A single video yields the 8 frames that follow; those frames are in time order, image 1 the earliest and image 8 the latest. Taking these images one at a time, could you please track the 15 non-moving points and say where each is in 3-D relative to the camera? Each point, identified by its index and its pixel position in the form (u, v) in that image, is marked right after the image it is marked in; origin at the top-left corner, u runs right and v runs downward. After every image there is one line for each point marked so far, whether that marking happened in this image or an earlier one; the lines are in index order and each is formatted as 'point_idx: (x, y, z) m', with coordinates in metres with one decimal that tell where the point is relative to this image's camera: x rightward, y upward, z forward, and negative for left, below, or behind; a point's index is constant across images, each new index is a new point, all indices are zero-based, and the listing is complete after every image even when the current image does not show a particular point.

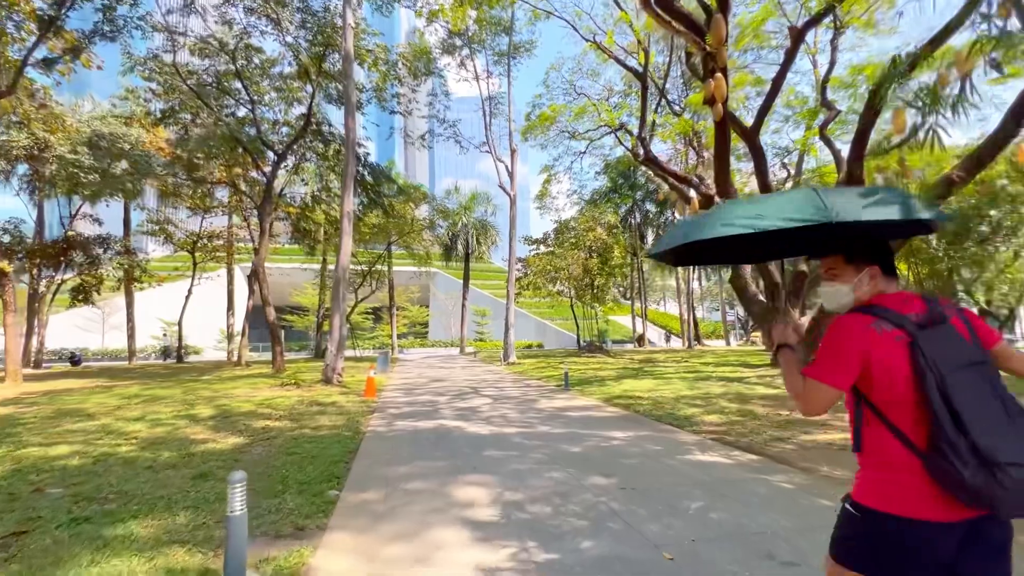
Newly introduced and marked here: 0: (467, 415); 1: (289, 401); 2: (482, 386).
0: (-0.7, -2.0, +7.6) m
1: (-4.3, -2.2, +9.2) m
2: (-0.7, -2.4, +11.6) m
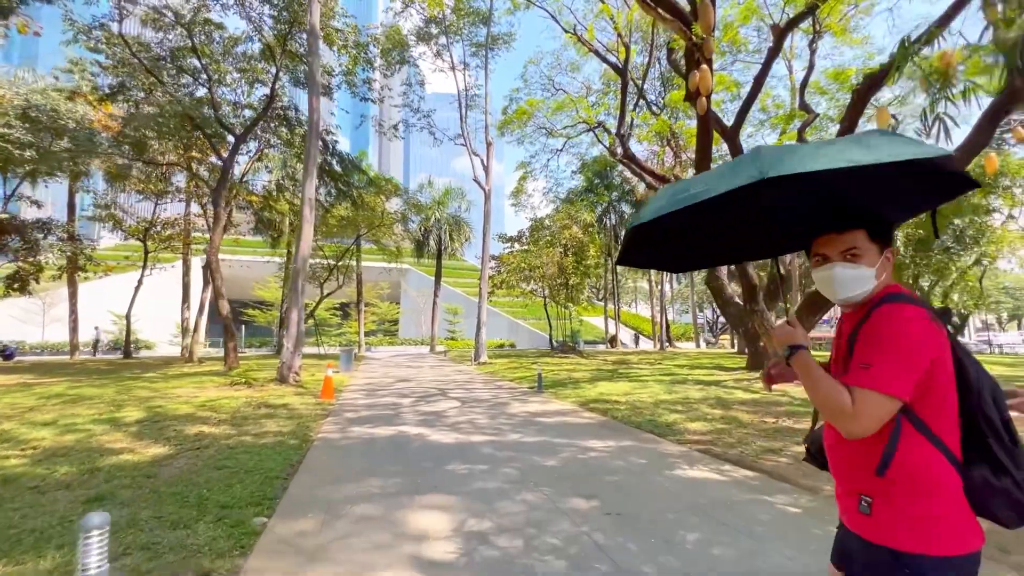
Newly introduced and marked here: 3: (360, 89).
0: (-1.2, -1.9, +7.0) m
1: (-4.9, -2.0, +8.3) m
2: (-1.4, -2.3, +10.9) m
3: (-6.4, +8.4, +20.0) m
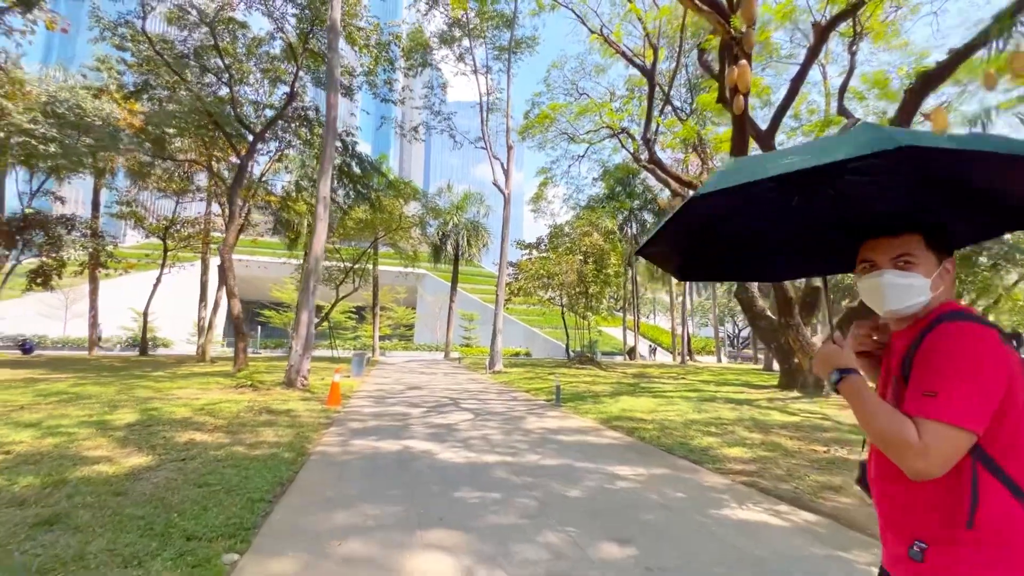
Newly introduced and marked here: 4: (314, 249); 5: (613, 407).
0: (-0.9, -2.0, +6.4) m
1: (-4.6, -2.0, +7.9) m
2: (-1.1, -2.4, +10.4) m
3: (-5.5, +8.3, +19.8) m
4: (-4.8, +1.0, +11.4) m
5: (+2.0, -2.3, +9.1) m
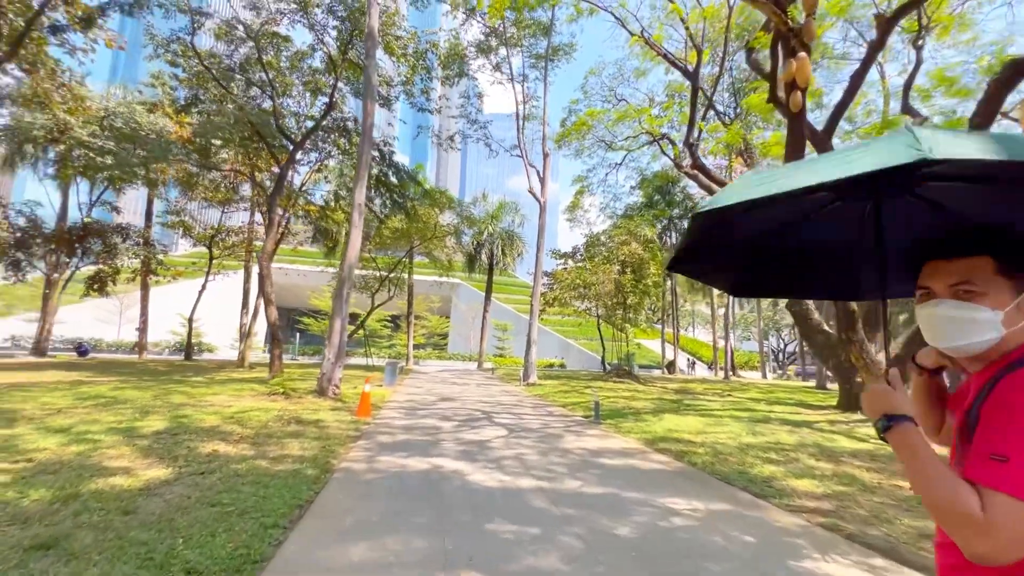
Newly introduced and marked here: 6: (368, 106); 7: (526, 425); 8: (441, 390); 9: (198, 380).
0: (-0.5, -2.1, +6.0) m
1: (-4.0, -2.1, +7.7) m
2: (-0.3, -2.6, +9.9) m
3: (-4.0, +7.9, +19.9) m
4: (-3.9, +0.8, +11.3) m
5: (+2.6, -2.5, +8.5) m
6: (-3.9, +4.9, +12.8) m
7: (+0.2, -2.4, +8.1) m
8: (-2.2, -3.1, +14.4) m
9: (-8.4, -2.4, +12.6) m
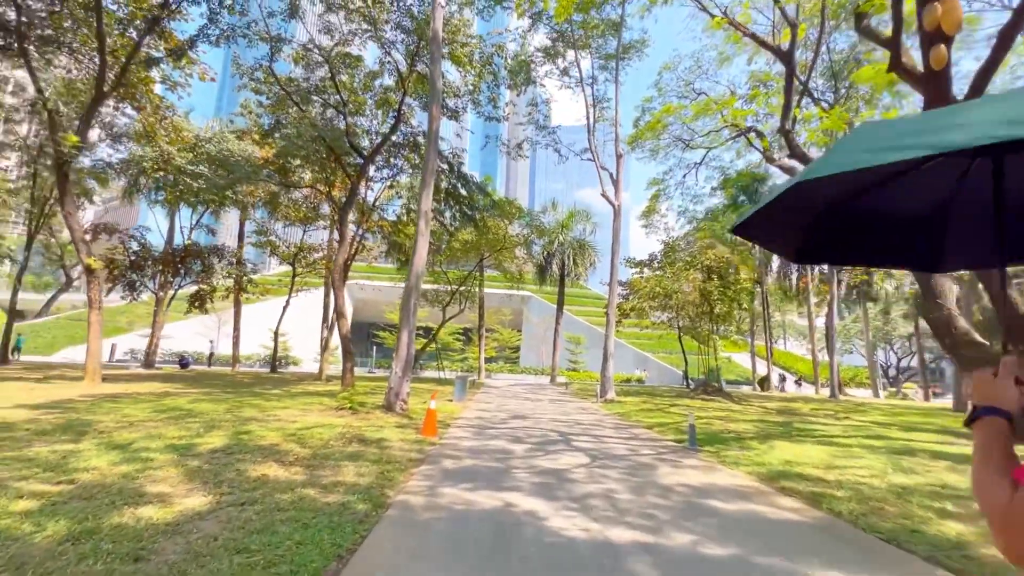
0: (+0.4, -2.1, +5.0) m
1: (-2.8, -2.2, +7.3) m
2: (+1.2, -2.7, +8.9) m
3: (-1.1, +7.5, +19.6) m
4: (-2.2, +0.5, +10.9) m
5: (+3.9, -2.5, +7.1) m
6: (-2.0, +4.6, +12.5) m
7: (+1.4, -2.4, +7.0) m
8: (0.0, -3.4, +13.5) m
9: (-6.4, -2.8, +12.8) m
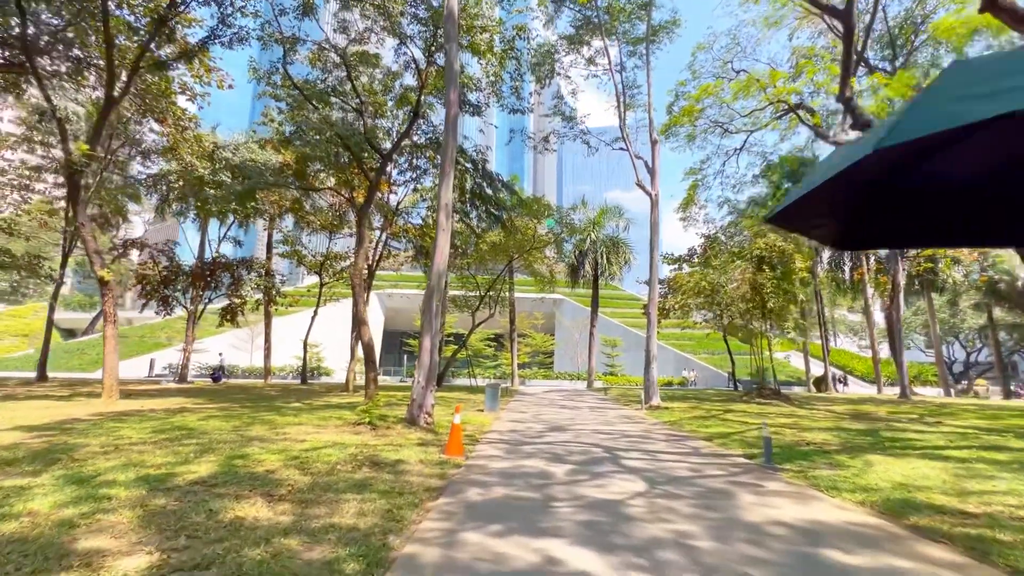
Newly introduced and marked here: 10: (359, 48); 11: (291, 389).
0: (+0.8, -2.0, +3.9) m
1: (-2.3, -2.2, +6.3) m
2: (+1.8, -2.6, +7.7) m
3: (-0.2, +7.4, +18.6) m
4: (-1.6, +0.5, +9.9) m
5: (+4.3, -2.3, +5.6) m
6: (-1.4, +4.6, +11.6) m
7: (+1.9, -2.3, +5.8) m
8: (+1.0, -3.3, +12.4) m
9: (-5.5, -3.0, +12.0) m
10: (-5.5, +8.6, +16.8) m
11: (-9.2, -4.2, +19.7) m
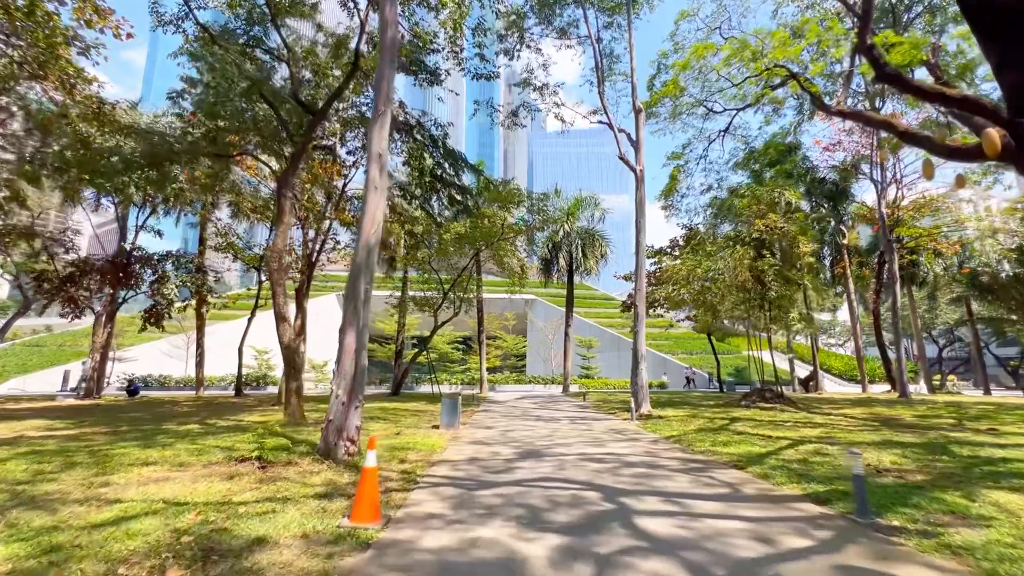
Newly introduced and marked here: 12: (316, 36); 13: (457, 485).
0: (+0.5, -1.5, +1.3) m
1: (-2.8, -1.9, +3.6) m
2: (+1.3, -2.2, +5.2) m
3: (-1.4, +7.7, +16.1) m
4: (-2.3, +0.9, +7.3) m
5: (+3.9, -1.8, +3.3) m
6: (-2.3, +4.9, +9.0) m
7: (+1.5, -1.9, +3.3) m
8: (+0.2, -3.0, +9.8) m
9: (-6.3, -2.7, +9.1) m
10: (-6.6, +8.8, +14.0) m
11: (-10.3, -4.0, +16.6) m
12: (-6.4, +8.2, +14.8) m
13: (-0.6, -2.3, +5.6) m
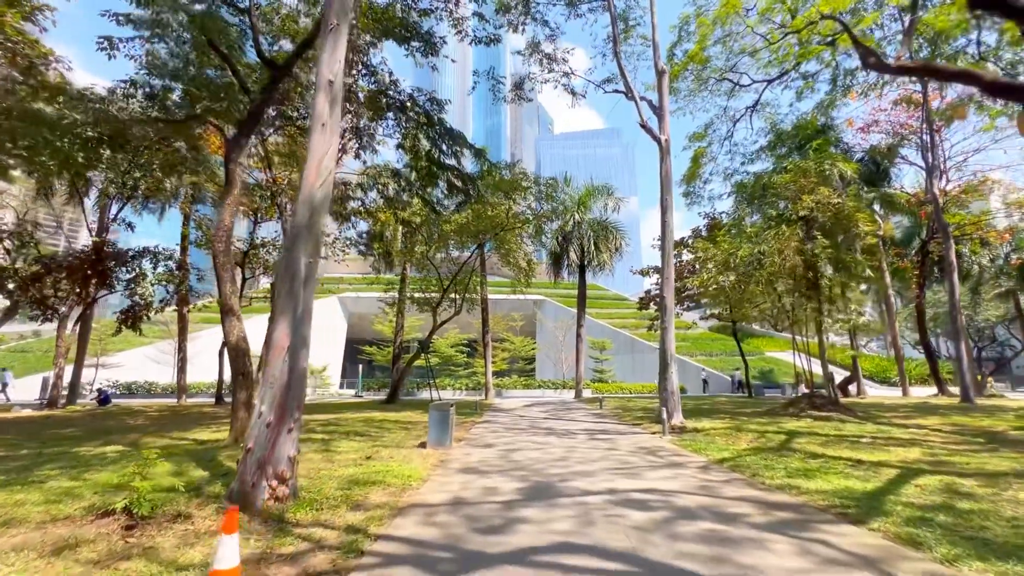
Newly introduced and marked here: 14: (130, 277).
0: (+0.4, -1.2, -0.7) m
1: (-2.8, -1.6, +1.6) m
2: (+1.3, -1.9, +3.1) m
3: (-1.3, +7.9, +14.1) m
4: (-2.3, +1.1, +5.3) m
5: (+3.9, -1.5, +1.2) m
6: (-2.3, +5.2, +7.0) m
7: (+1.5, -1.5, +1.2) m
8: (+0.3, -2.7, +7.7) m
9: (-6.2, -2.5, +7.1) m
10: (-6.6, +9.0, +12.1) m
11: (-10.1, -3.9, +14.7) m
12: (-6.3, +8.4, +12.9) m
13: (-0.7, -2.0, +3.5) m
14: (-15.7, +0.3, +19.4) m
